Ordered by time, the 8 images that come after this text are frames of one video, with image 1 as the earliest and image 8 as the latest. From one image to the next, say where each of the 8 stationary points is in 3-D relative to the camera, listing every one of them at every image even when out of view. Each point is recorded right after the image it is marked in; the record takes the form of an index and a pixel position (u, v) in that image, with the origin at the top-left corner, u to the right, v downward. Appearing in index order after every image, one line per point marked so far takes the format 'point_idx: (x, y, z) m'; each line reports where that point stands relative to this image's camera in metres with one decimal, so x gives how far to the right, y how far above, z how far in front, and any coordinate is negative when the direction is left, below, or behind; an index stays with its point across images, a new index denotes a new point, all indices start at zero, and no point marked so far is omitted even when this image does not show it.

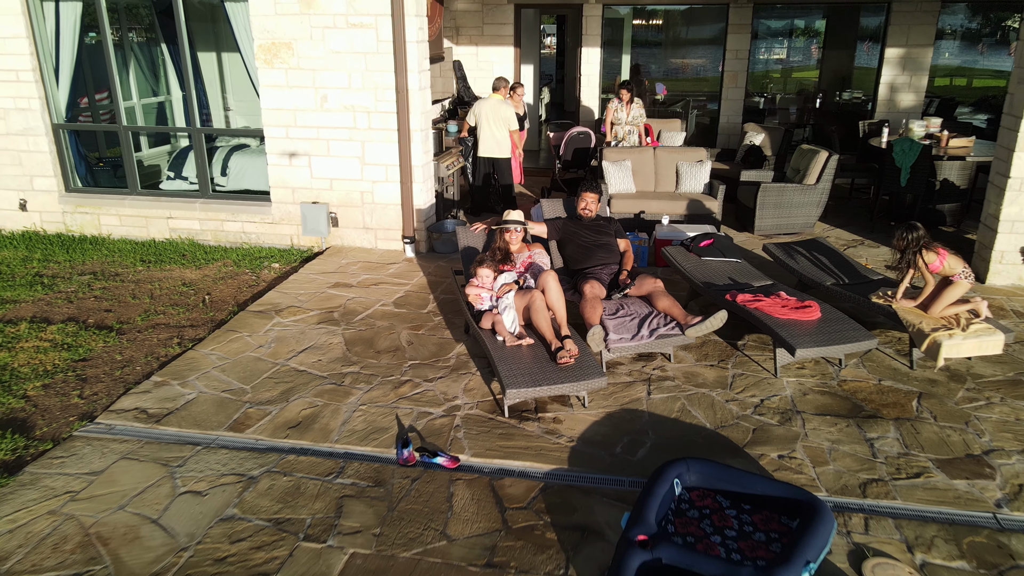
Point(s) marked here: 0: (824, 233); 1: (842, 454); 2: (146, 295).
0: (+3.6, +0.7, +8.5) m
1: (+1.9, -1.0, +4.3) m
2: (-3.5, -0.1, +7.1) m
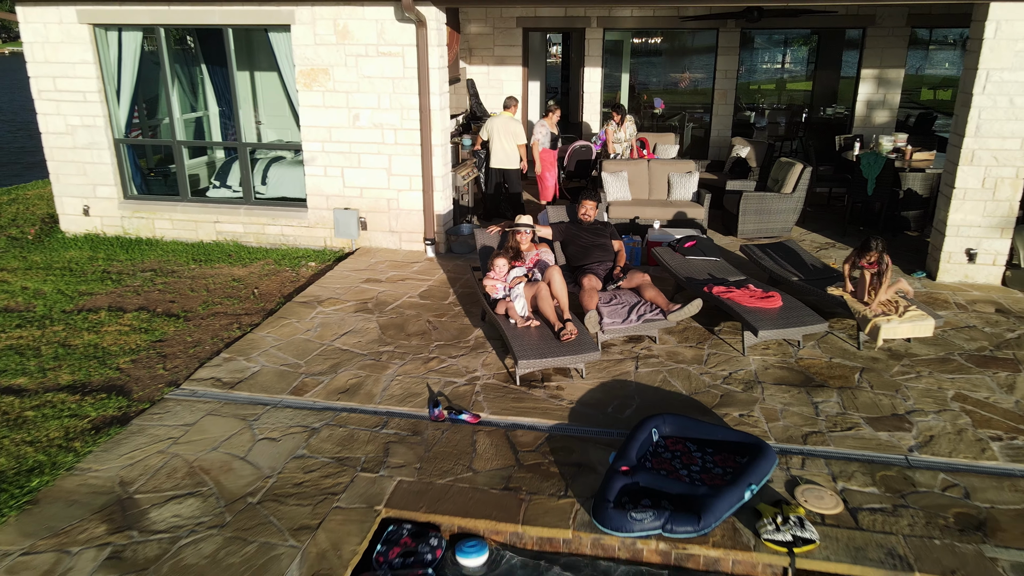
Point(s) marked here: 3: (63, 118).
0: (+3.7, +0.7, +9.5) m
1: (+2.0, -0.9, +5.3) m
2: (-3.4, 0.0, +8.2) m
3: (-5.7, +2.2, +9.5) m
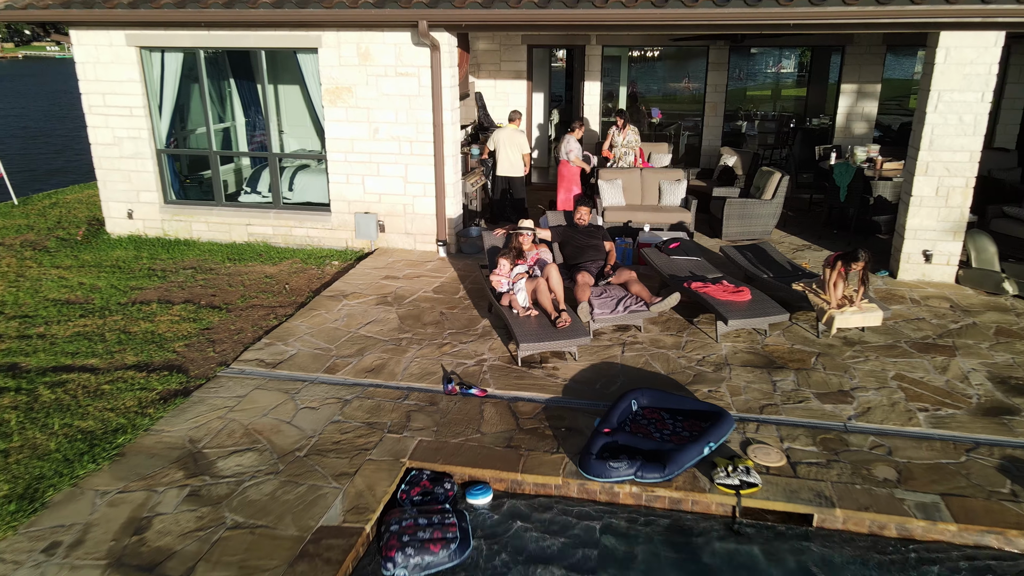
0: (+3.8, +0.7, +10.4) m
1: (+2.0, -0.8, +6.2) m
2: (-3.4, +0.1, +9.2) m
3: (-5.7, +2.2, +10.5) m
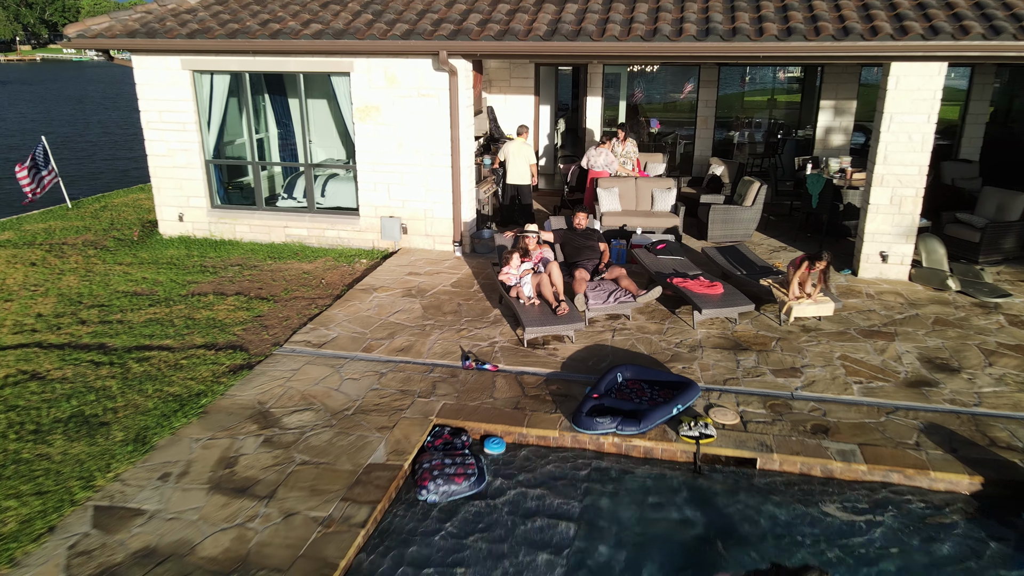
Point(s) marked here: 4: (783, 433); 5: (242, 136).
0: (+3.9, +0.8, +11.7) m
1: (+2.1, -0.8, +7.5) m
2: (-3.3, +0.1, +10.5) m
3: (-5.5, +2.3, +11.8) m
4: (+2.3, -1.2, +6.2) m
5: (-4.5, +2.4, +11.7) m
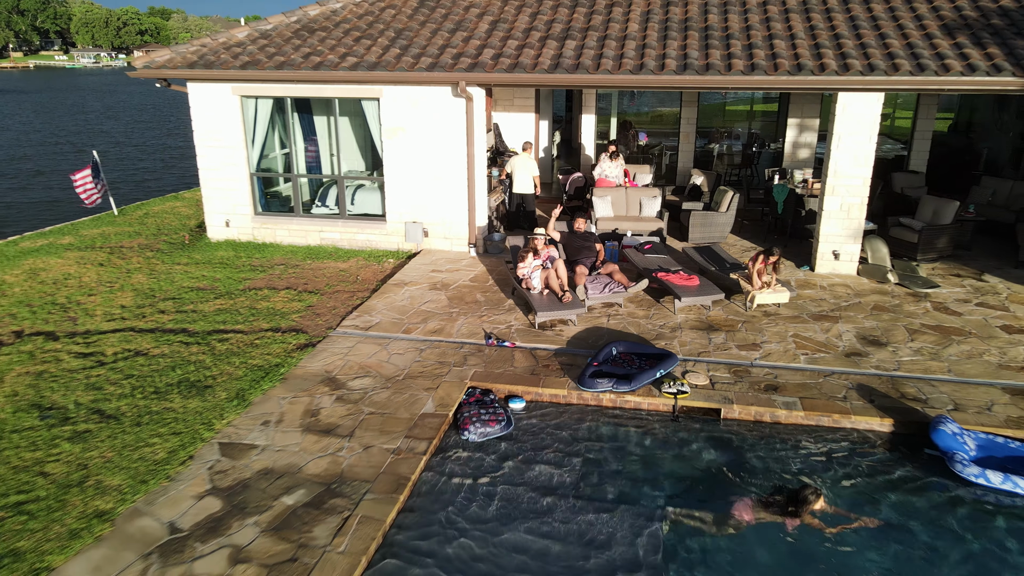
0: (+4.0, +0.8, +13.5) m
1: (+2.3, -0.7, +9.3) m
2: (-3.1, +0.2, +12.2) m
3: (-5.4, +2.4, +13.5) m
4: (+2.5, -1.1, +8.0) m
5: (-4.4, +2.5, +13.4) m
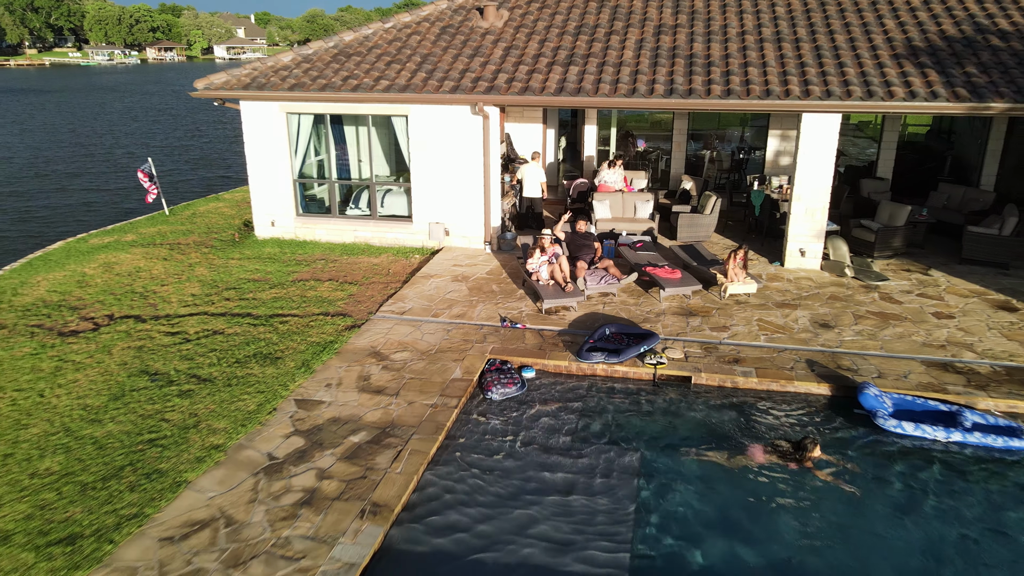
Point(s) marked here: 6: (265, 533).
0: (+4.2, +1.0, +15.3) m
1: (+2.5, -0.6, +11.1) m
2: (-2.9, +0.4, +14.1) m
3: (-5.2, +2.5, +15.4) m
4: (+2.6, -1.0, +9.9) m
5: (-4.2, +2.7, +15.3) m
6: (-2.2, -2.1, +6.5) m
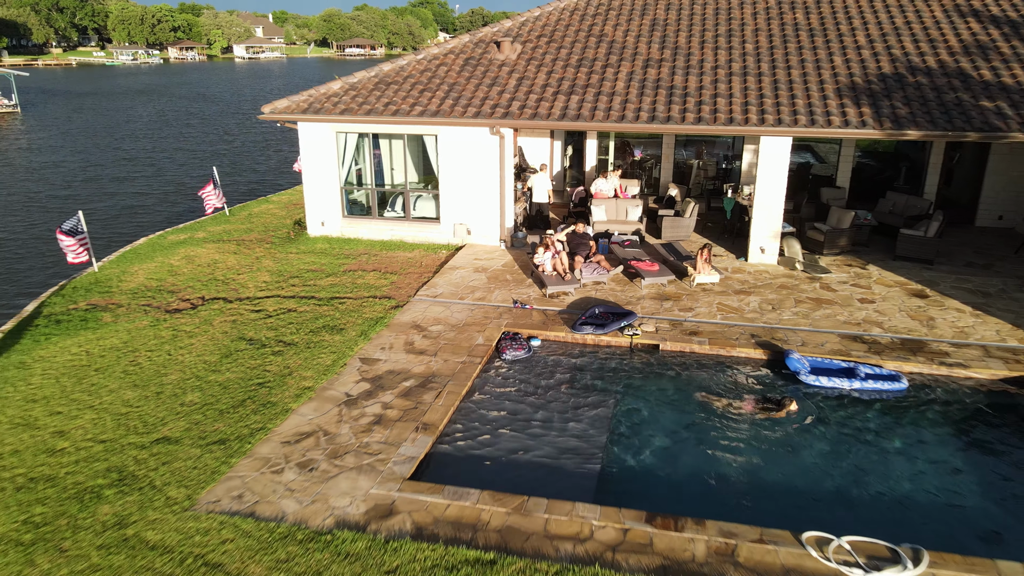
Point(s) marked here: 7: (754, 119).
0: (+4.5, +1.2, +18.2) m
1: (+2.7, -0.4, +14.1) m
2: (-2.7, +0.6, +17.1) m
3: (-4.9, +2.8, +18.4) m
4: (+2.8, -0.8, +12.8) m
5: (-3.9, +2.9, +18.3) m
6: (-2.1, -1.9, +9.5) m
7: (+4.9, +3.5, +15.1) m
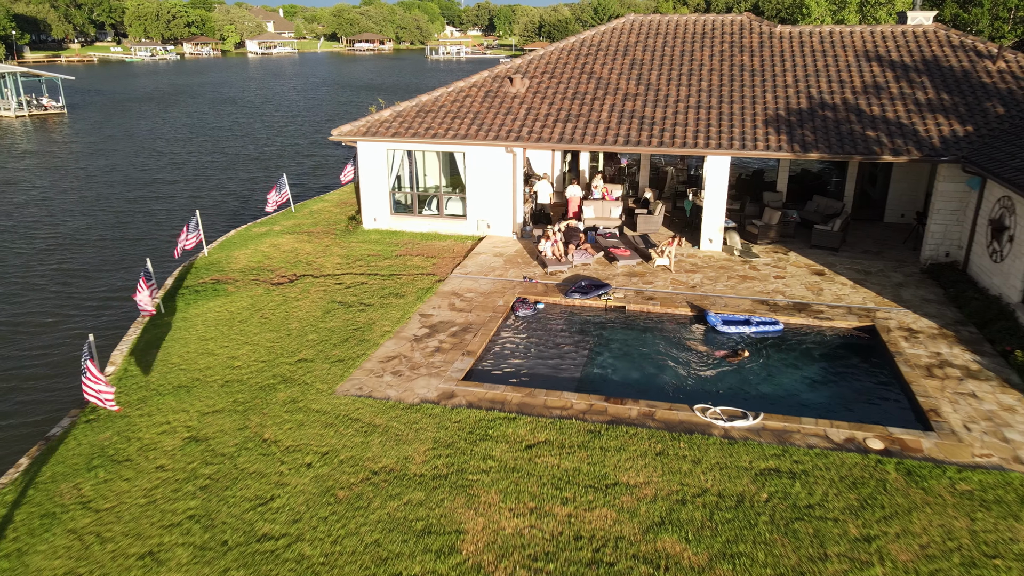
0: (+4.8, +1.8, +23.6) m
1: (+2.9, +0.2, +19.5) m
2: (-2.4, +1.2, +22.5) m
3: (-4.6, +3.4, +23.9) m
4: (+3.1, -0.3, +18.2) m
5: (-3.6, +3.5, +23.7) m
6: (-1.8, -1.5, +15.0) m
7: (+5.2, +4.0, +20.4) m
